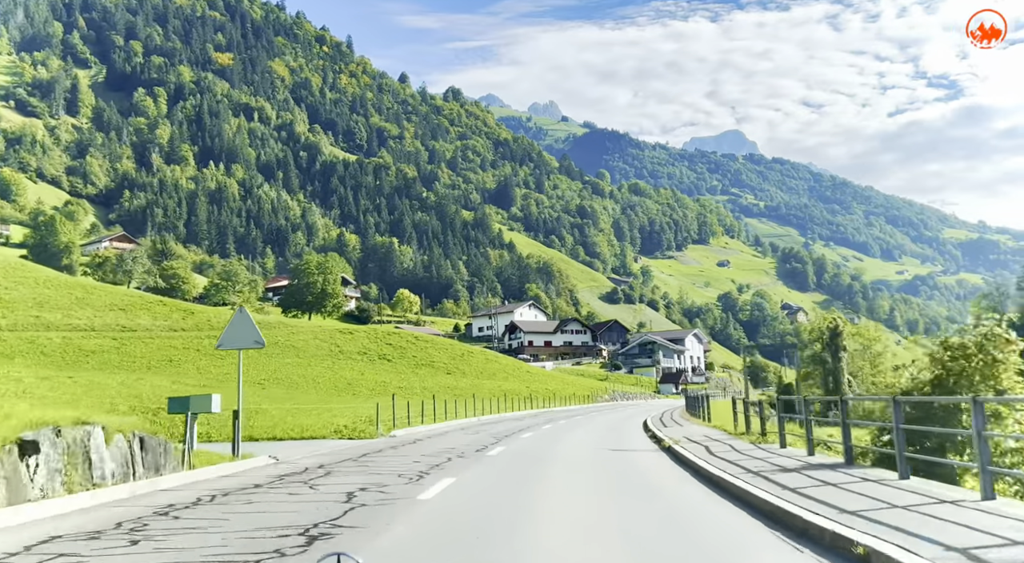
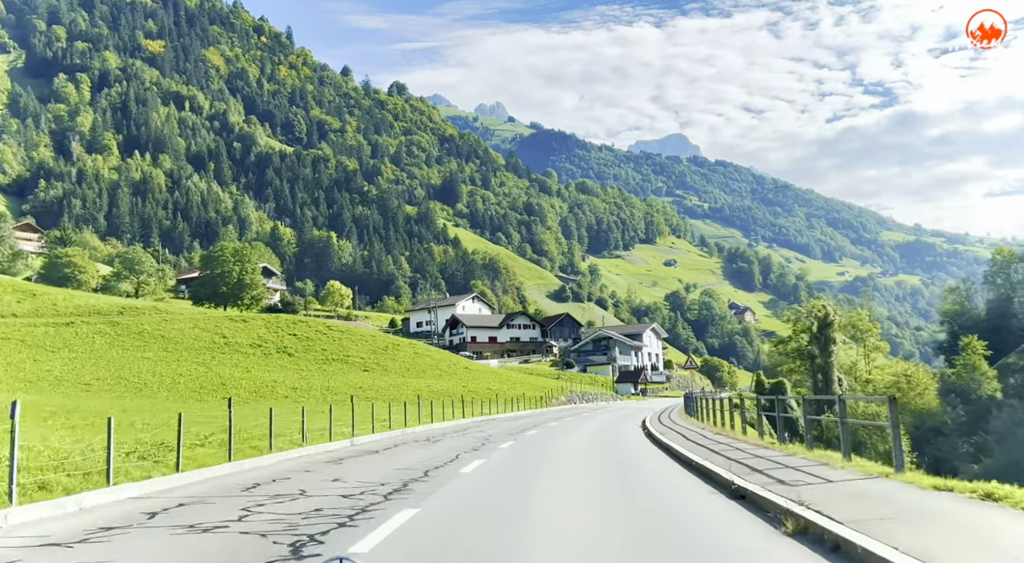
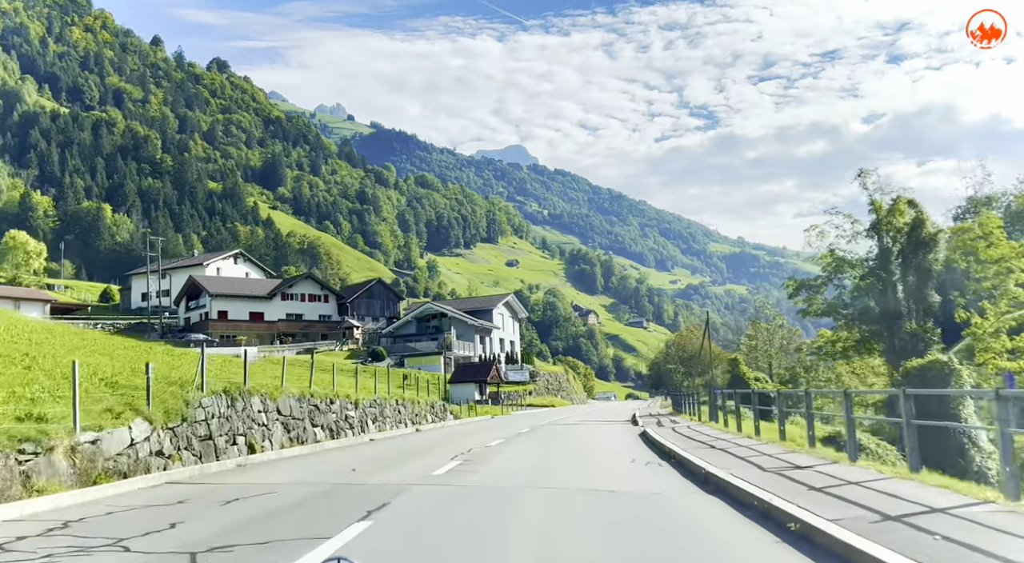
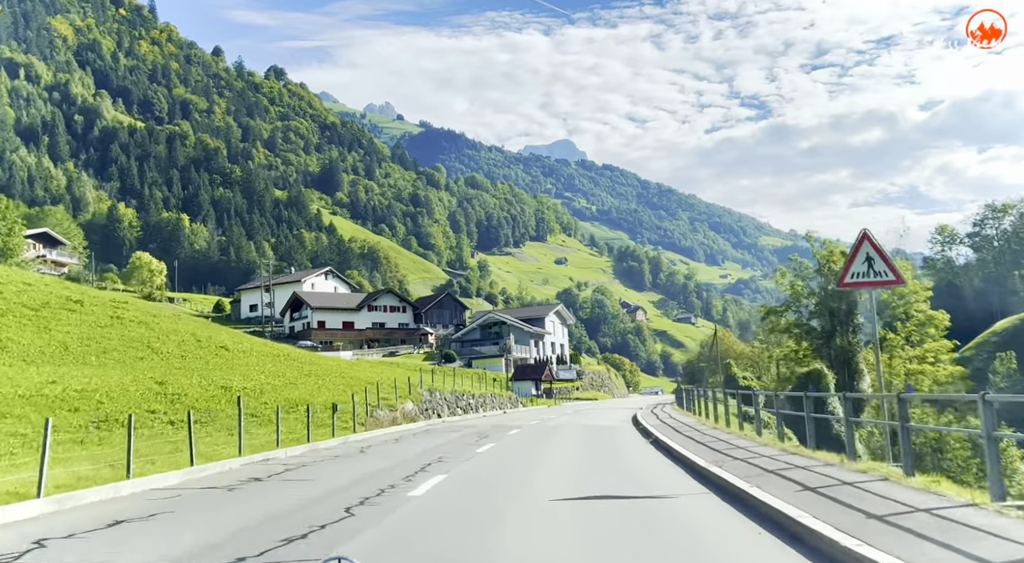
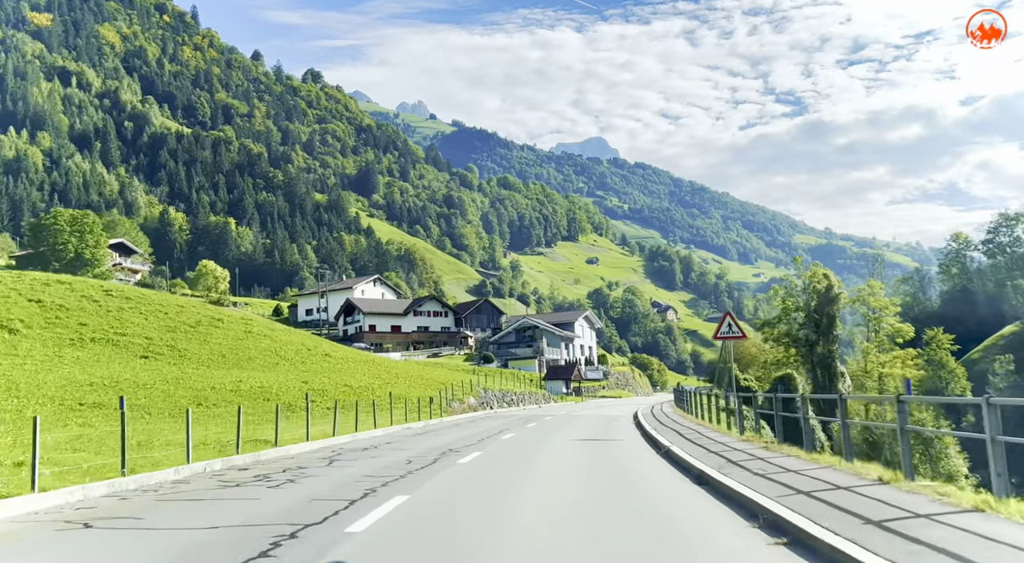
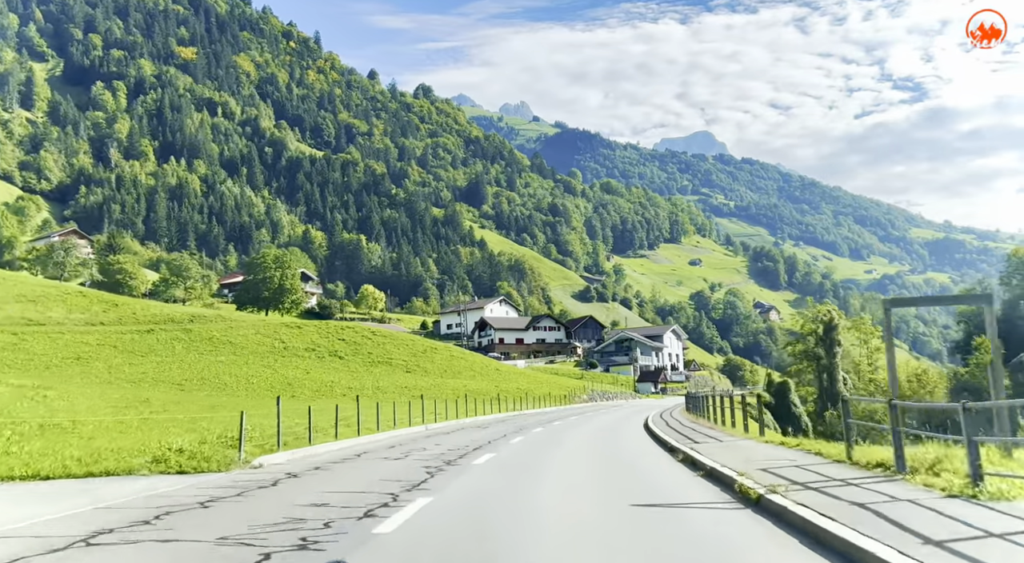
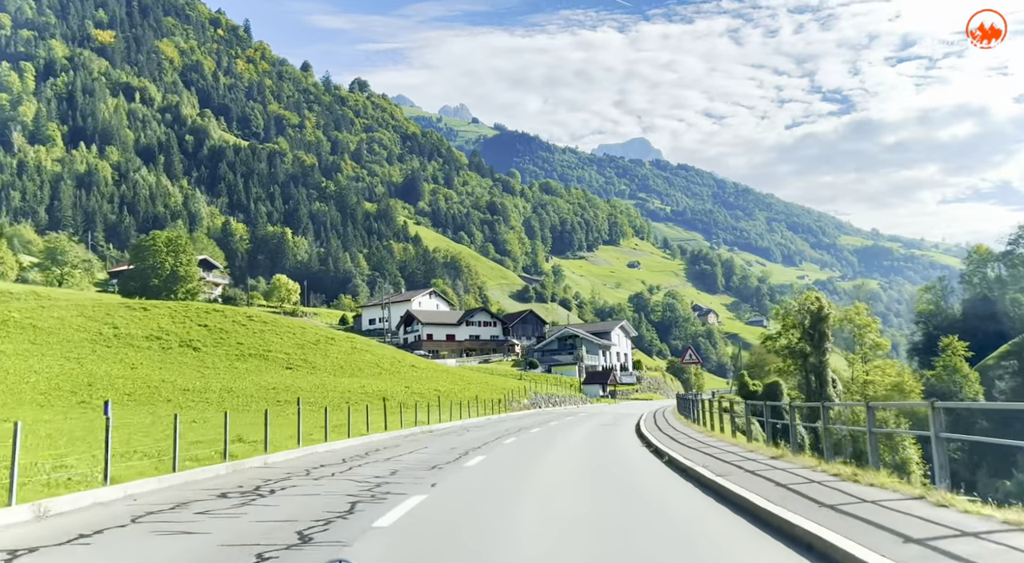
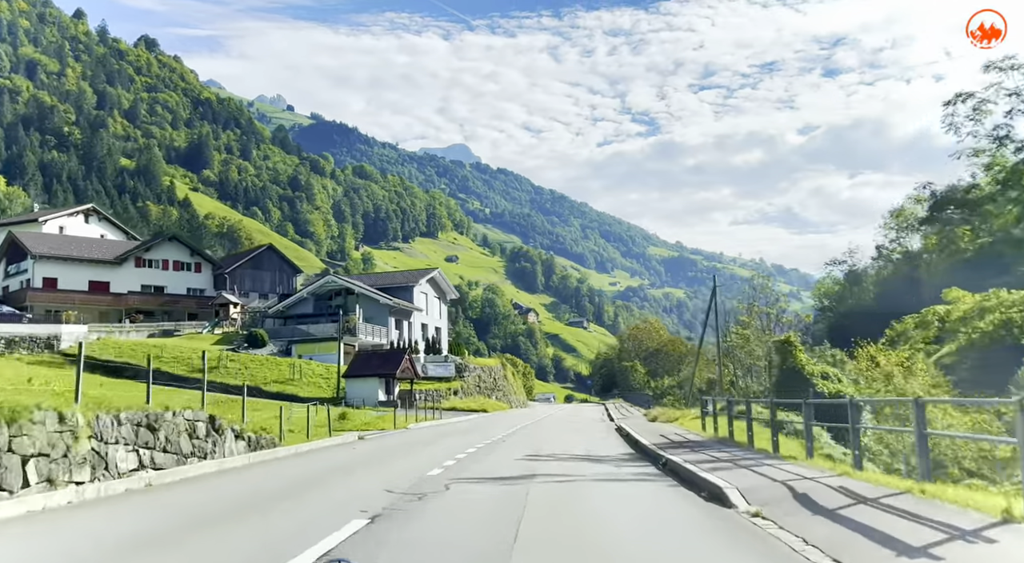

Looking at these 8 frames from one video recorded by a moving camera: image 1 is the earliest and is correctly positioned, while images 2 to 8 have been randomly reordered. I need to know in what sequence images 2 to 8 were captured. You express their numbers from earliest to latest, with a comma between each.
6, 2, 7, 5, 4, 3, 8
